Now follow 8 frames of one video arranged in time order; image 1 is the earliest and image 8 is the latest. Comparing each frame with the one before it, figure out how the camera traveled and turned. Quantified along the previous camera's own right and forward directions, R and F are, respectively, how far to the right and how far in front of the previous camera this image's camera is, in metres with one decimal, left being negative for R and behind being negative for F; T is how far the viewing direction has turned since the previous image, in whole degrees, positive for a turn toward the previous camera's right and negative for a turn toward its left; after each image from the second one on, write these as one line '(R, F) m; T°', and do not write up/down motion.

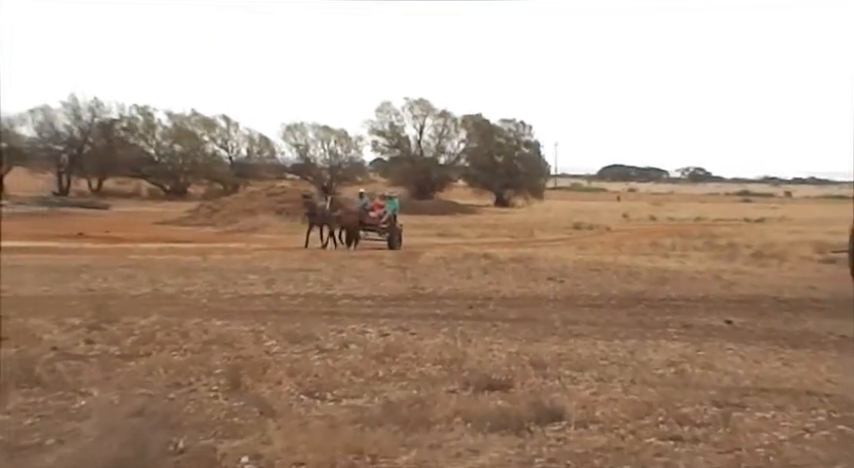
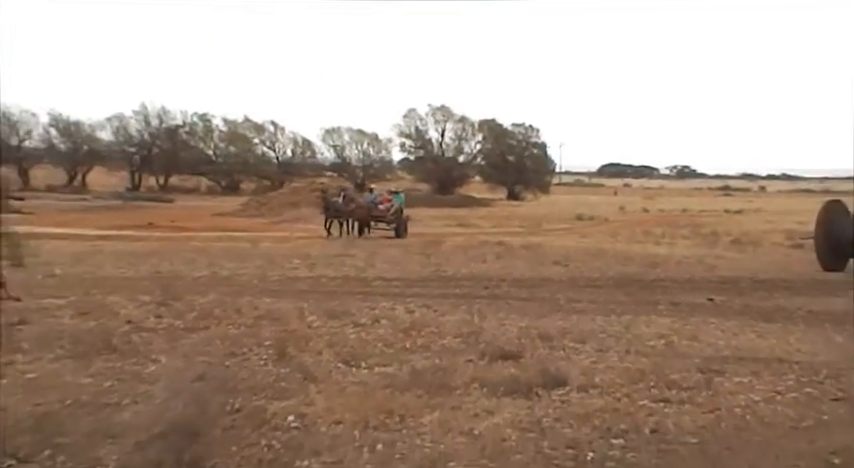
(-0.1, -0.7) m; -1°
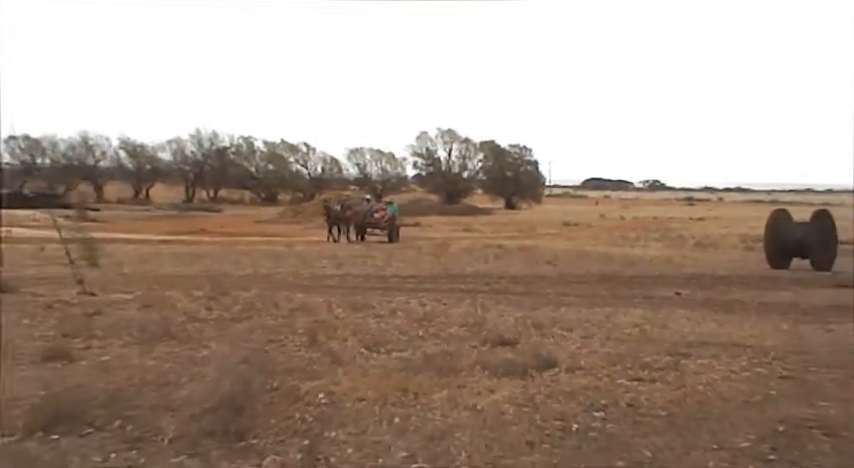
(0.0, -0.9) m; 0°
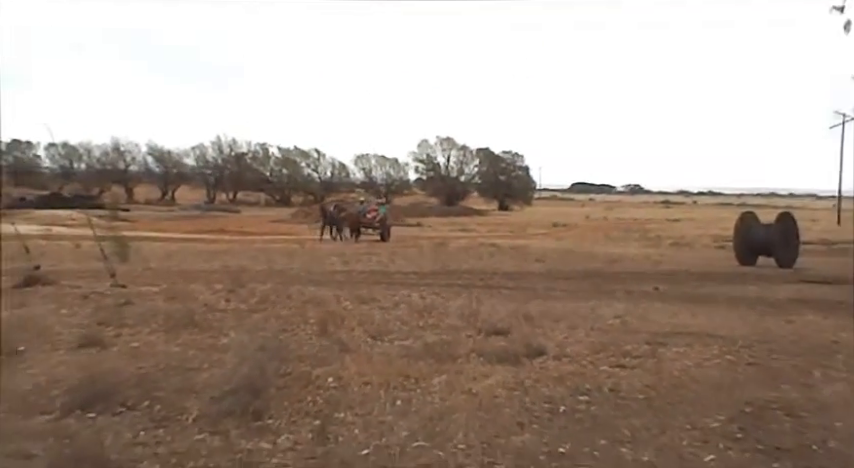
(0.0, -0.6) m; 0°
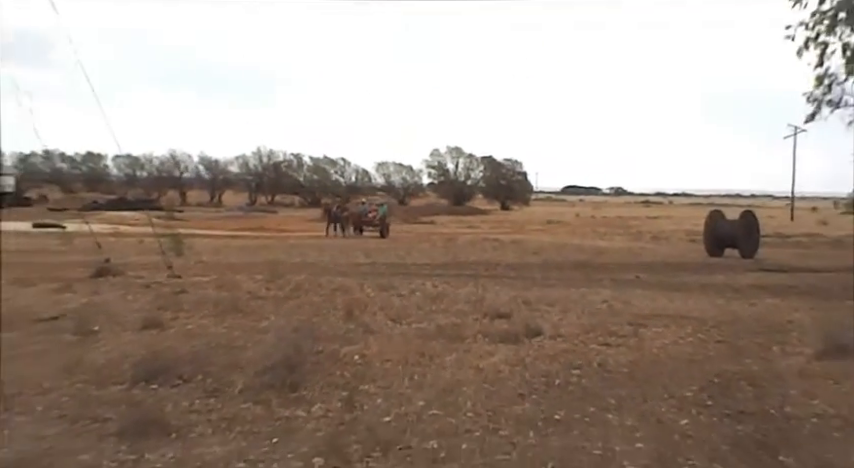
(0.0, -1.0) m; -1°
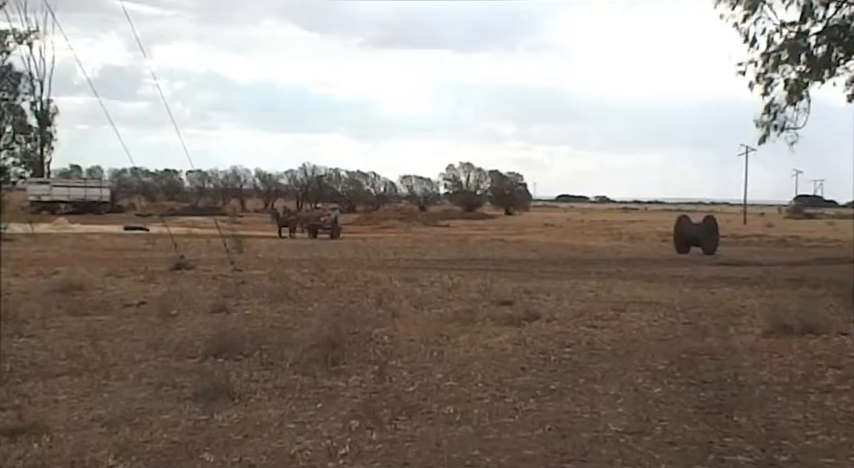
(-0.1, -1.5) m; -1°
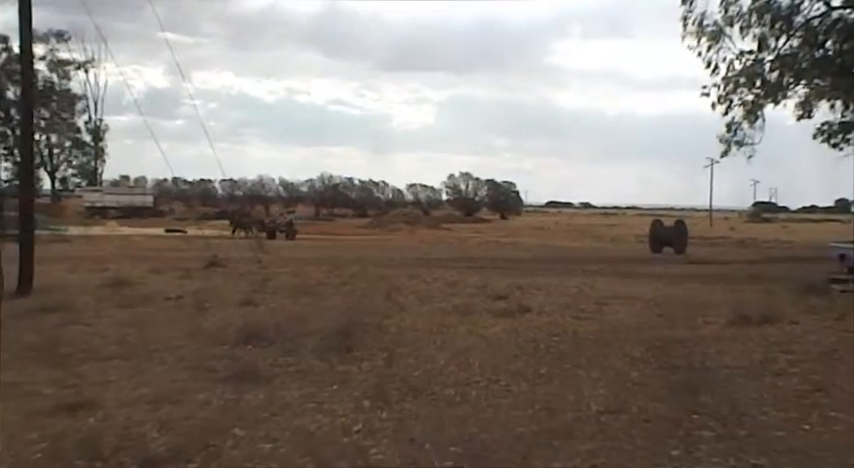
(0.0, -1.1) m; 0°
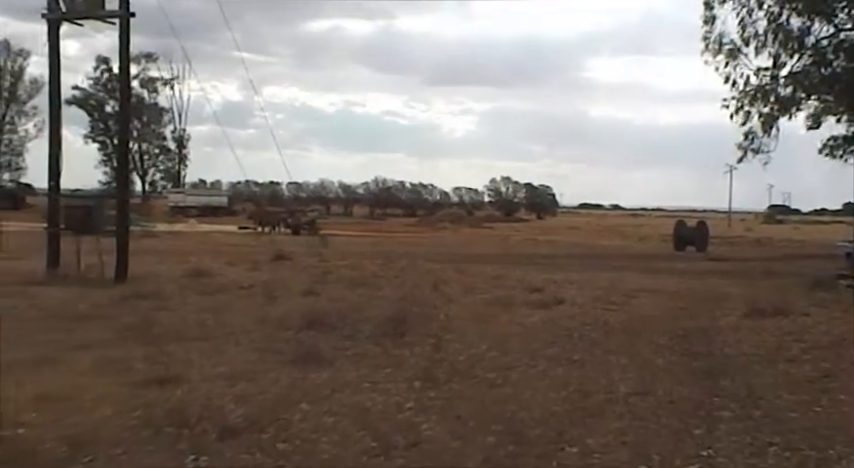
(-0.3, -1.1) m; -2°
